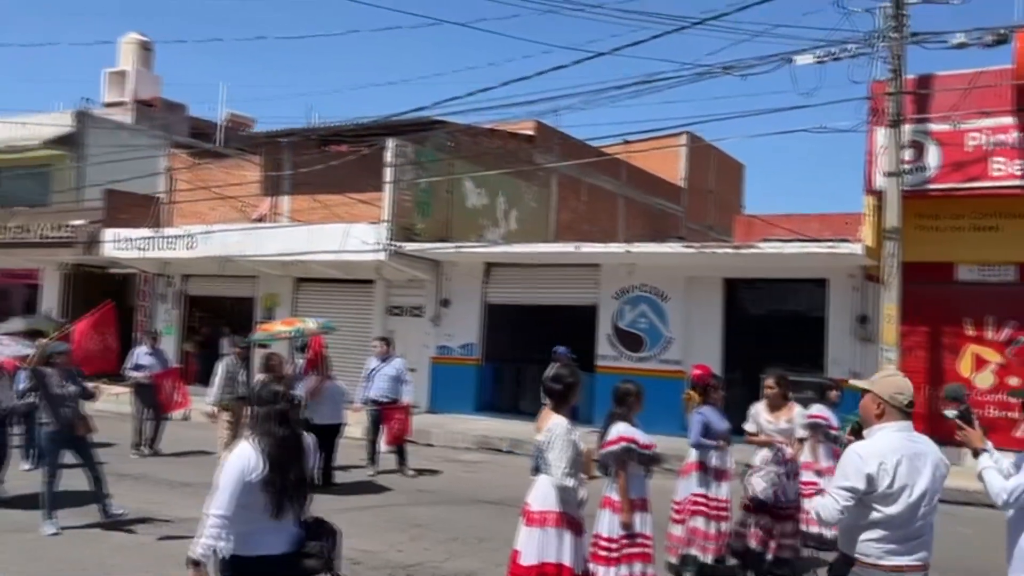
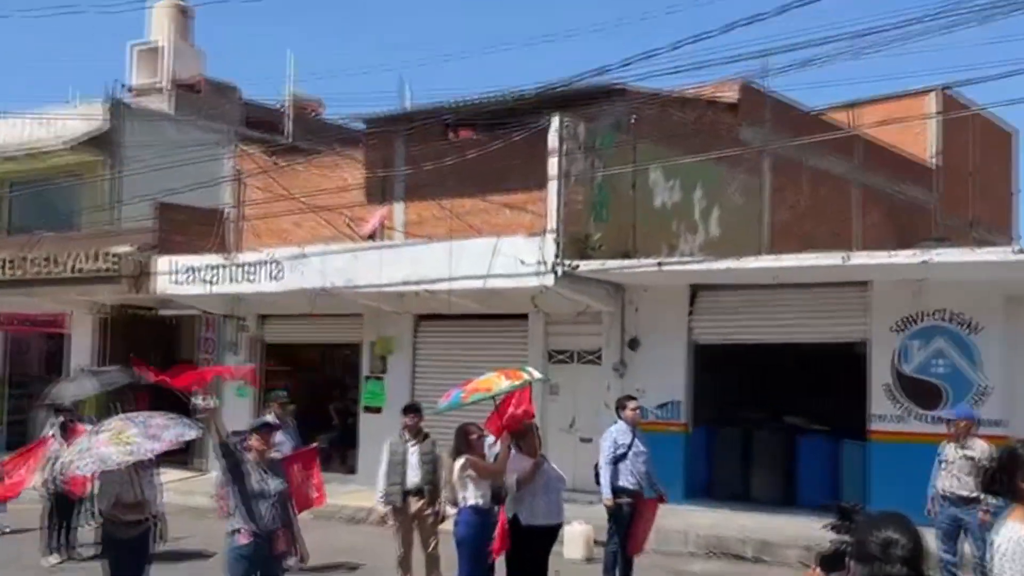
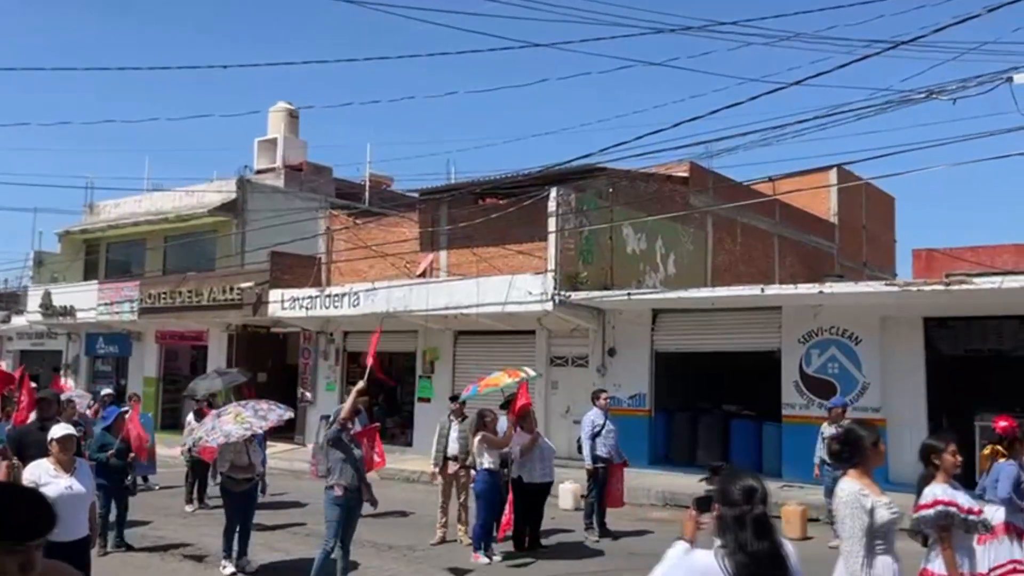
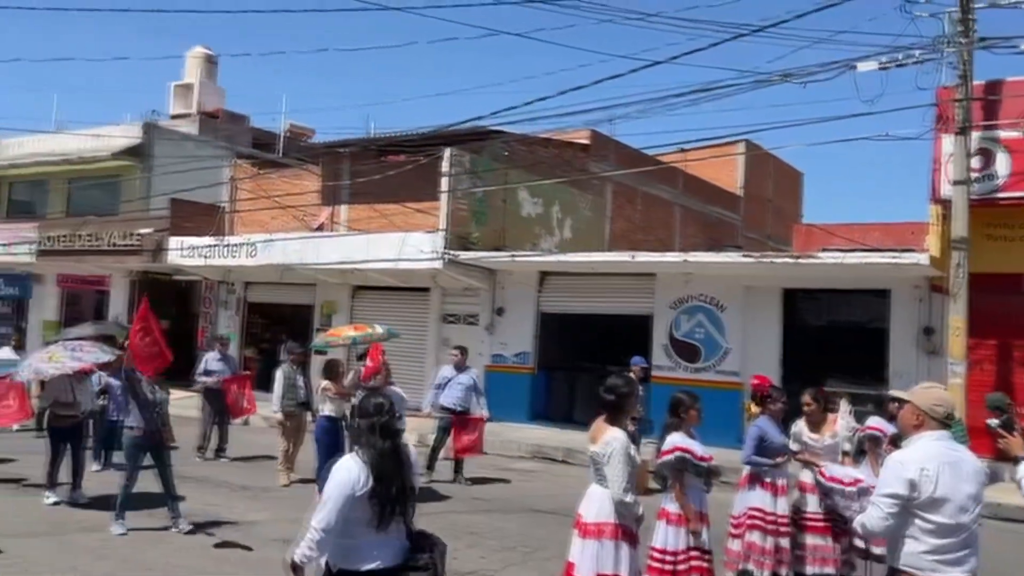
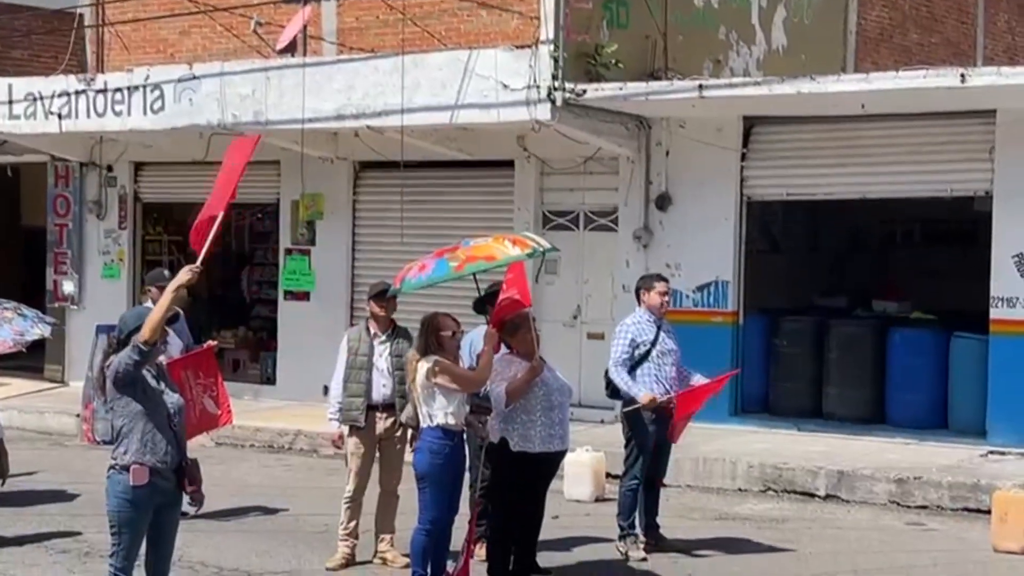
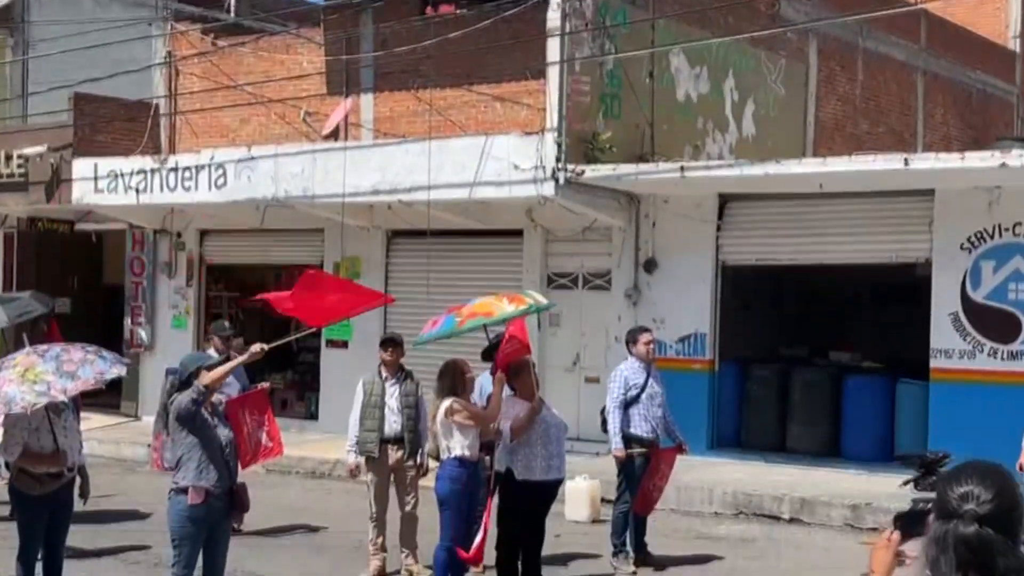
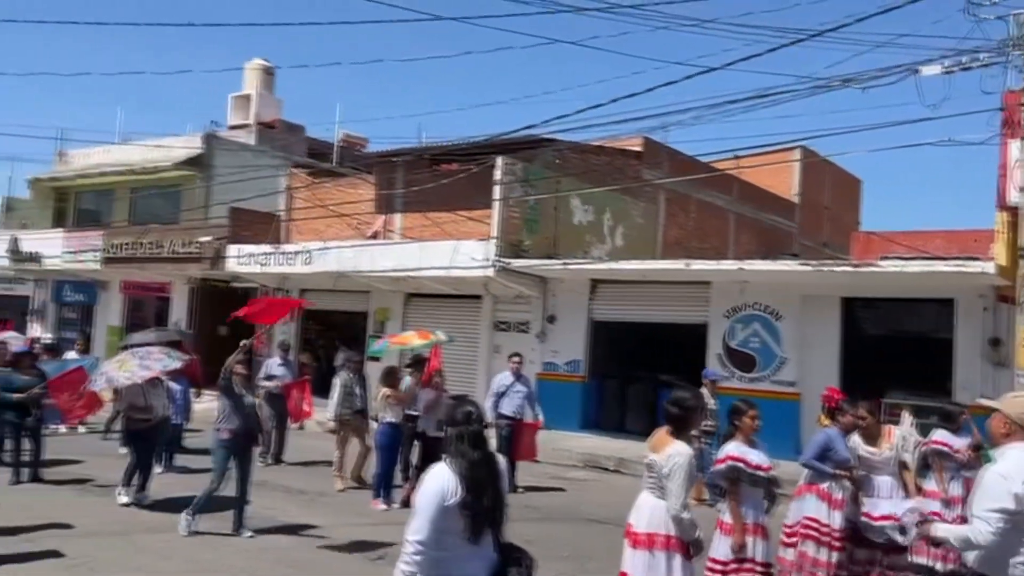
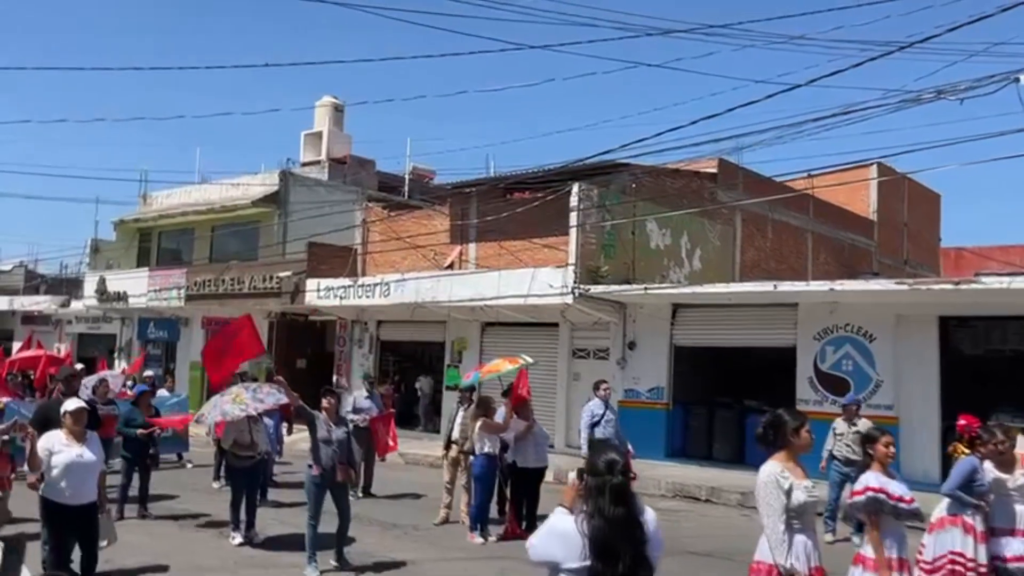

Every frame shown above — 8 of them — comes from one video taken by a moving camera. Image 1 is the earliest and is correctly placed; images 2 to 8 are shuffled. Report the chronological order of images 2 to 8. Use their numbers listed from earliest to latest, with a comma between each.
4, 7, 8, 3, 2, 6, 5
